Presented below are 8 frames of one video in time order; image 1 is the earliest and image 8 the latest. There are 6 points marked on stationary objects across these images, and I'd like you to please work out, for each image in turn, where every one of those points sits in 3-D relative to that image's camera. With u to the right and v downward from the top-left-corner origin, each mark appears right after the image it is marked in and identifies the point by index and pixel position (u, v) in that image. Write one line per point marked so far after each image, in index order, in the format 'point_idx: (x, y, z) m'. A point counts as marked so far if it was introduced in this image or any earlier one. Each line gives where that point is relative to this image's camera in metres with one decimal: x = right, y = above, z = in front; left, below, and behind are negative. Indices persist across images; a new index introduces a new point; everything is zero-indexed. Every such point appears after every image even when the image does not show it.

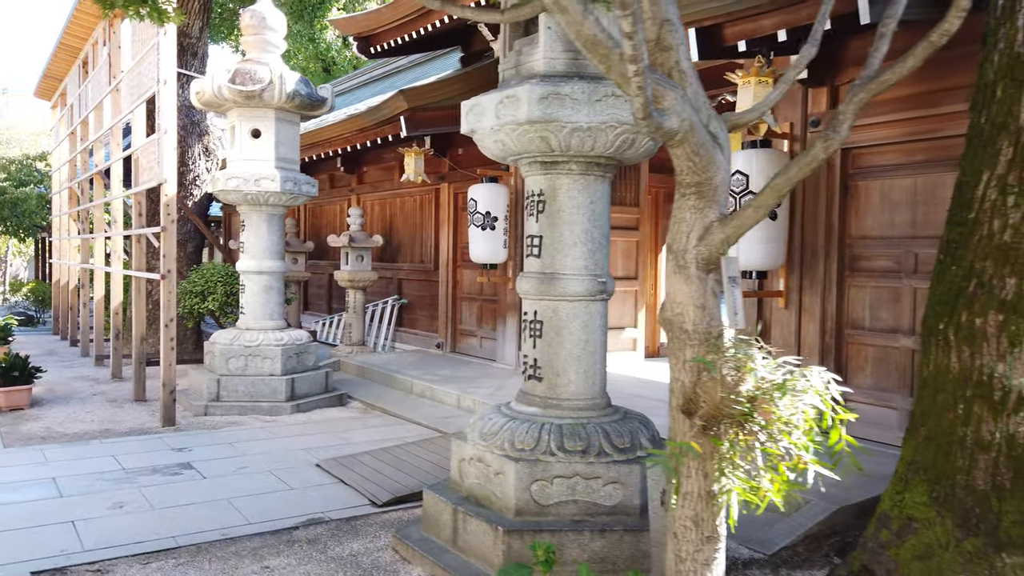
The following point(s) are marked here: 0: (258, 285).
0: (-2.2, 0.0, +6.7) m
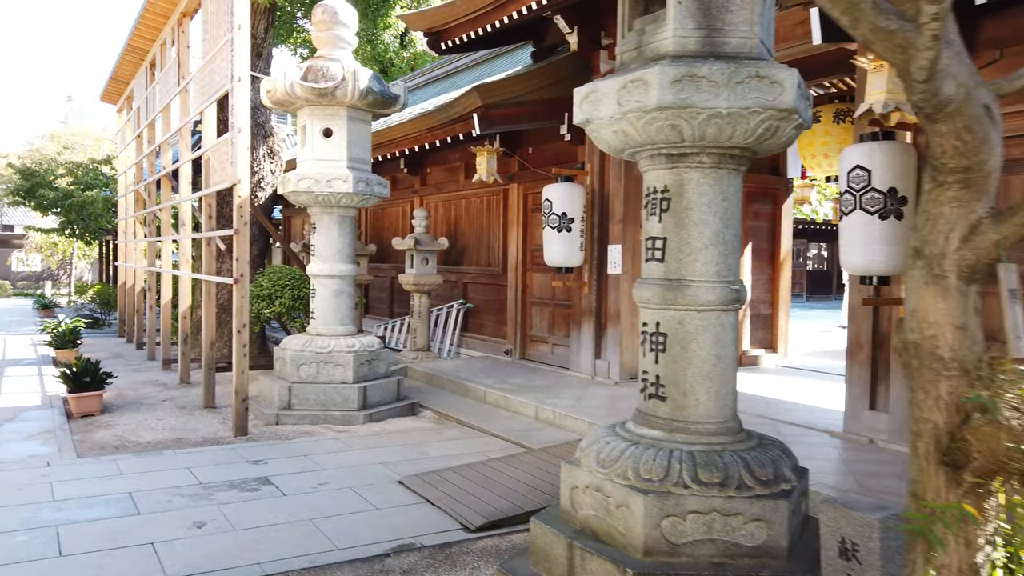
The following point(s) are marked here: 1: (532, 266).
0: (-1.5, 0.0, +6.4) m
1: (+0.2, +0.2, +8.3) m
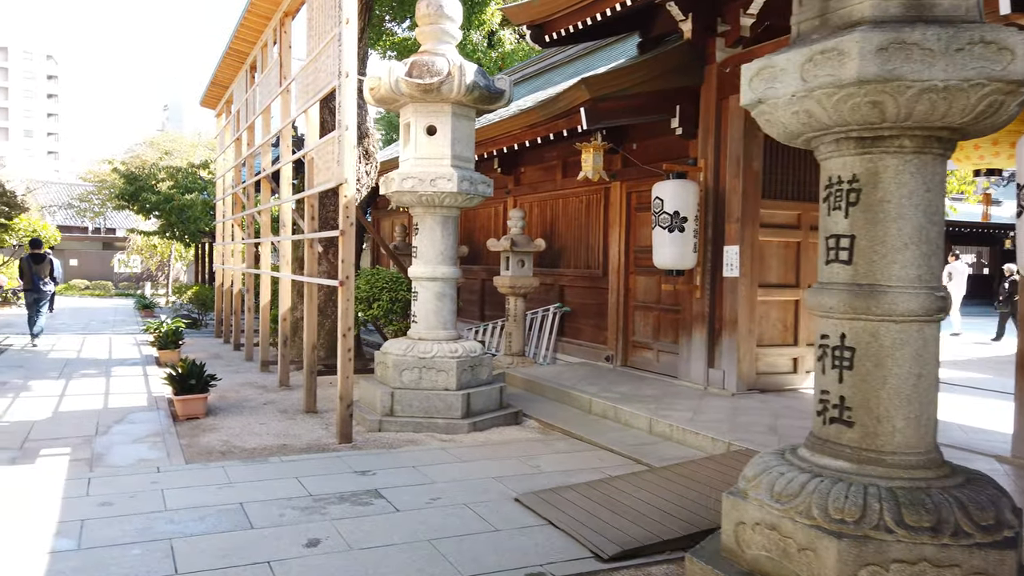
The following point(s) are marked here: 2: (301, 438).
0: (-0.7, 0.0, +6.2) m
1: (+1.3, +0.2, +7.9) m
2: (-1.5, -1.1, +5.5) m
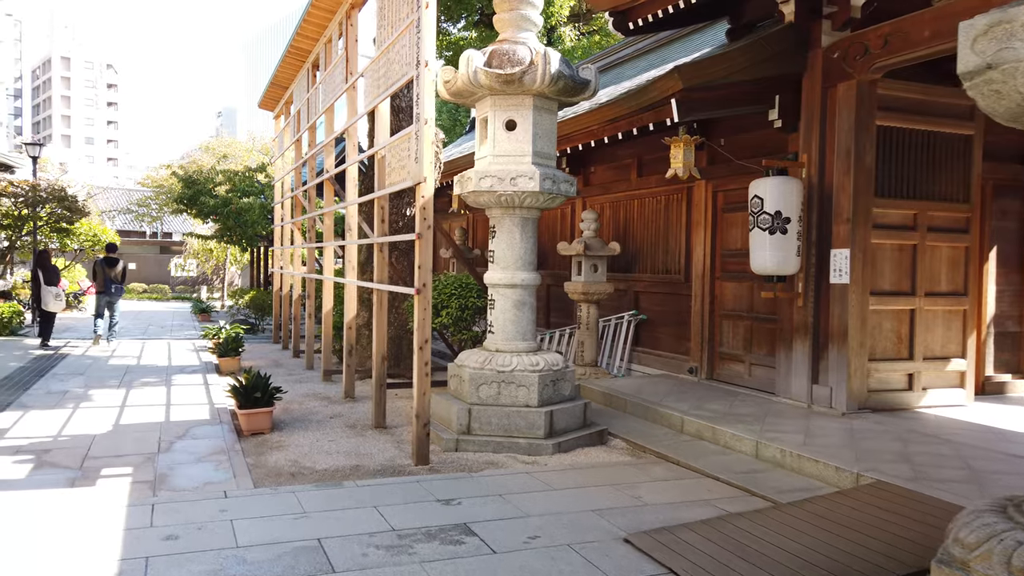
0: (0.0, -0.1, +5.8) m
1: (+2.0, +0.1, +7.3) m
2: (-0.9, -1.1, +5.1) m
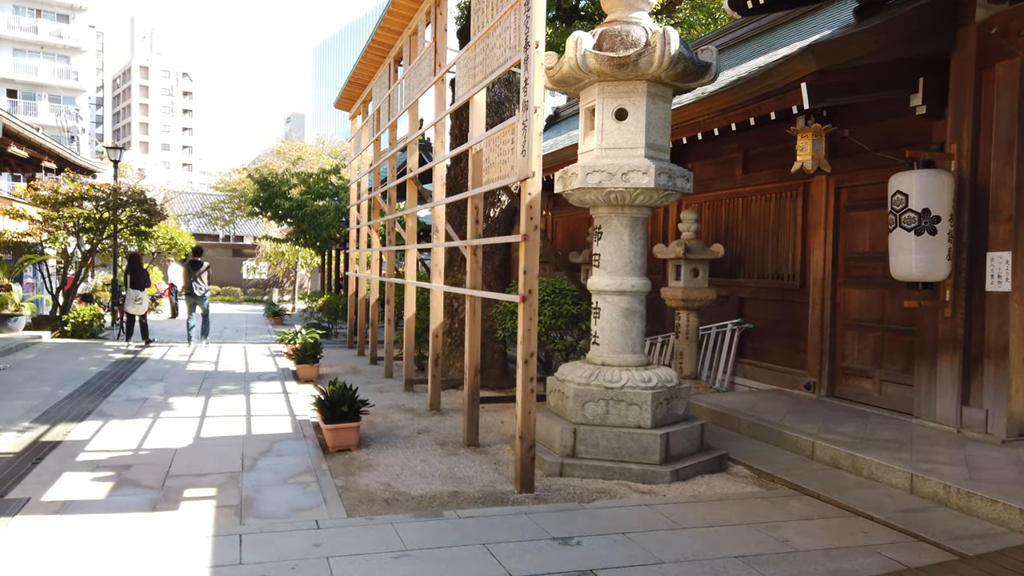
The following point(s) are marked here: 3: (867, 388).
0: (+0.7, -0.1, +5.2) m
1: (+2.8, +0.1, +6.6) m
2: (-0.2, -1.2, +4.6) m
3: (+2.9, -0.8, +6.4) m
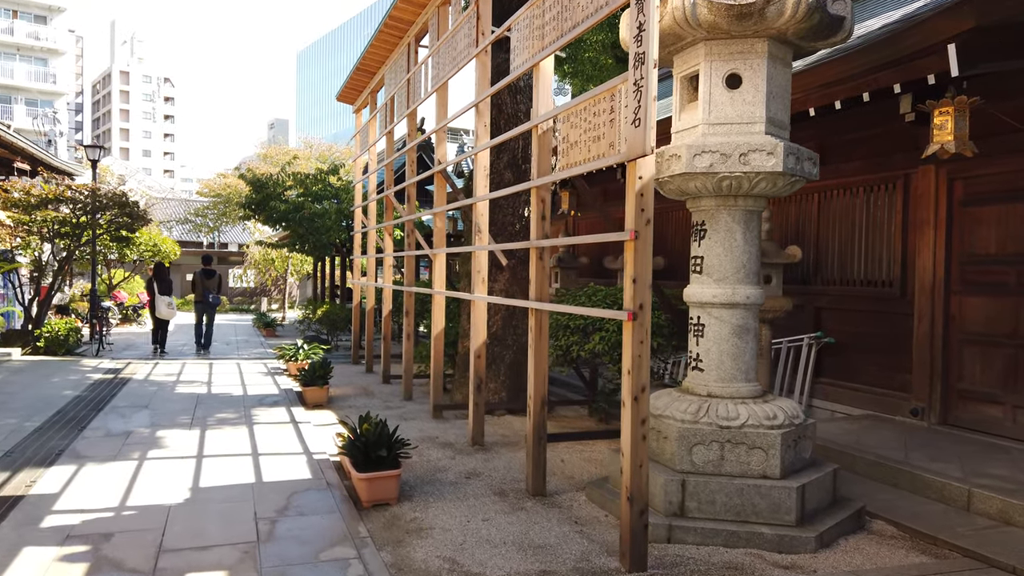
0: (+1.2, -0.2, +4.1) m
1: (+3.3, 0.0, +5.6) m
2: (+0.2, -1.2, +3.6) m
3: (+3.3, -0.9, +5.3) m
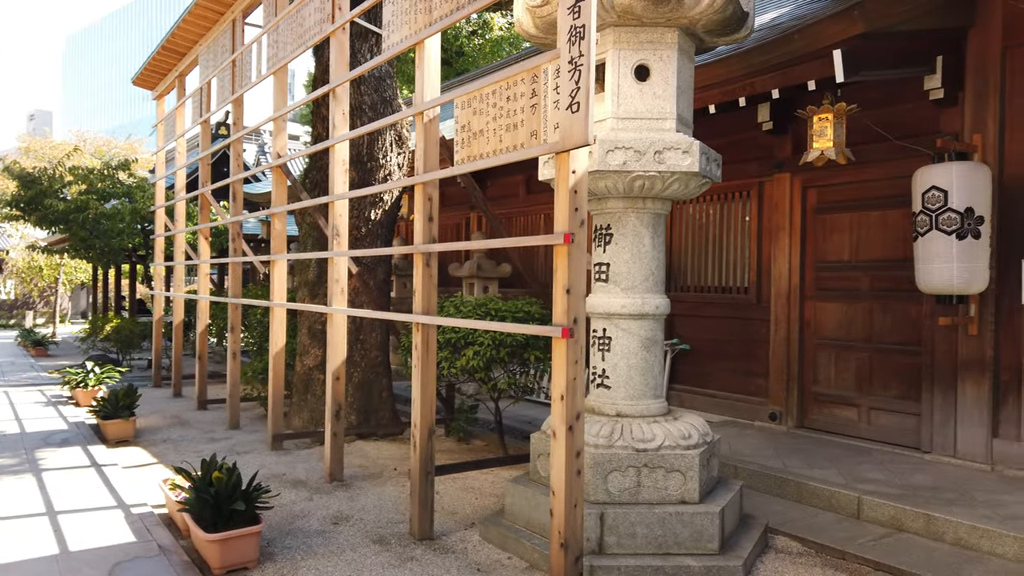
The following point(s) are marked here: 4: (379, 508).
0: (+0.6, -0.3, +3.8) m
1: (+2.3, 0.0, +5.7) m
2: (-0.1, -1.3, +3.0) m
3: (+2.4, -0.9, +5.5) m
4: (-0.8, -1.2, +4.4) m
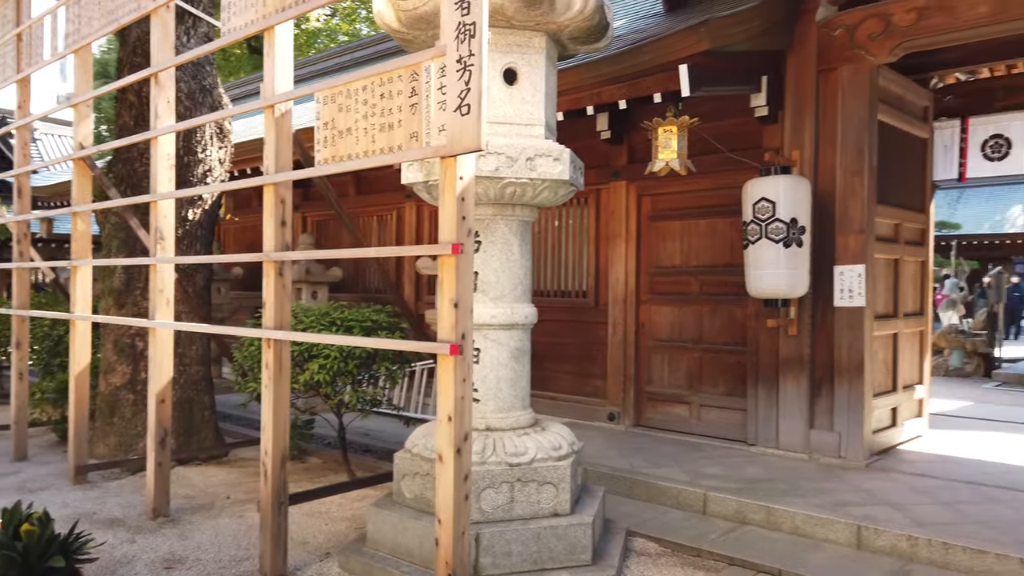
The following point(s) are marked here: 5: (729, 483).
0: (0.0, -0.3, +3.7) m
1: (+1.1, -0.1, +6.0) m
2: (-0.6, -1.3, +2.7) m
3: (+1.3, -0.9, +5.8) m
4: (-1.5, -1.3, +3.9) m
5: (+1.3, -1.1, +4.6) m
